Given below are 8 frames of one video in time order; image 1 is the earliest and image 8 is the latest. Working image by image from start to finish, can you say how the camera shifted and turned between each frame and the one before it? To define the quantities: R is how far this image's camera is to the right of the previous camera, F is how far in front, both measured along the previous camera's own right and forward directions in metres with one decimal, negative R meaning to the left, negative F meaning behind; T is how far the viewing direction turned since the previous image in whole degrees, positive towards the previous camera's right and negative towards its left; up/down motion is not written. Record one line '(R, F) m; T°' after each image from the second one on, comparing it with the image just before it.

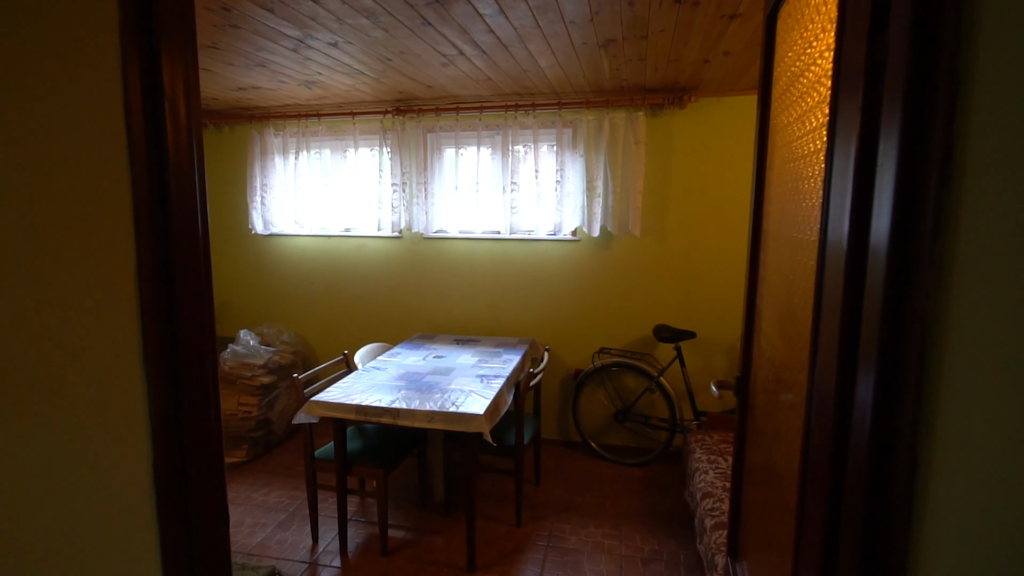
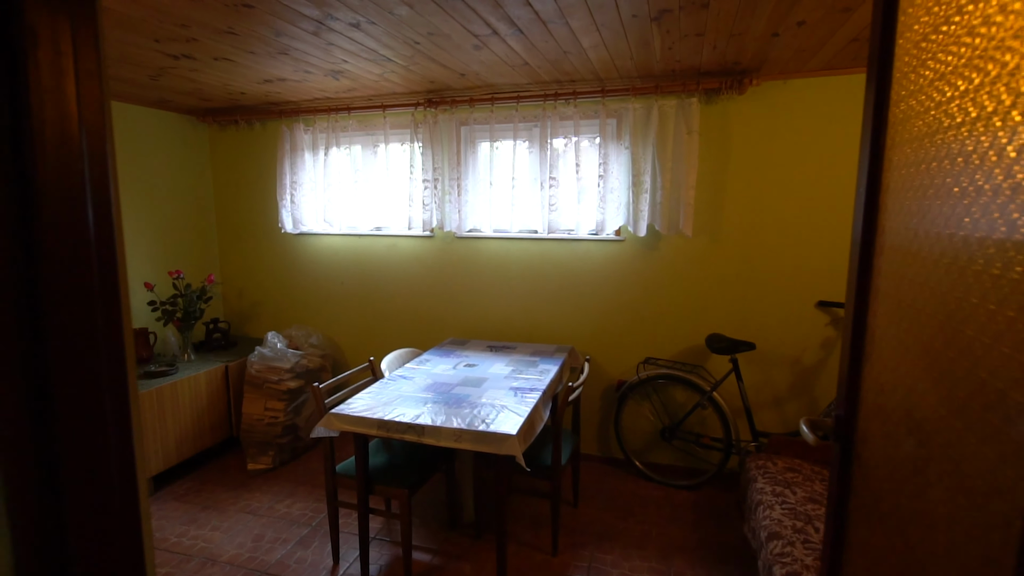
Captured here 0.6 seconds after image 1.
(0.0, +0.2) m; -4°
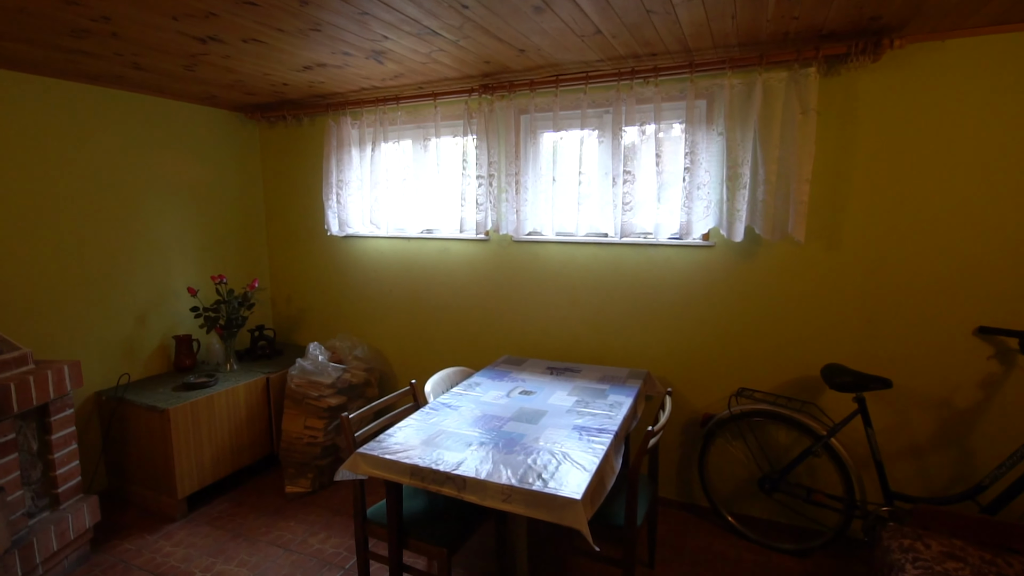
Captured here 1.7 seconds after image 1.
(0.0, +0.4) m; -7°
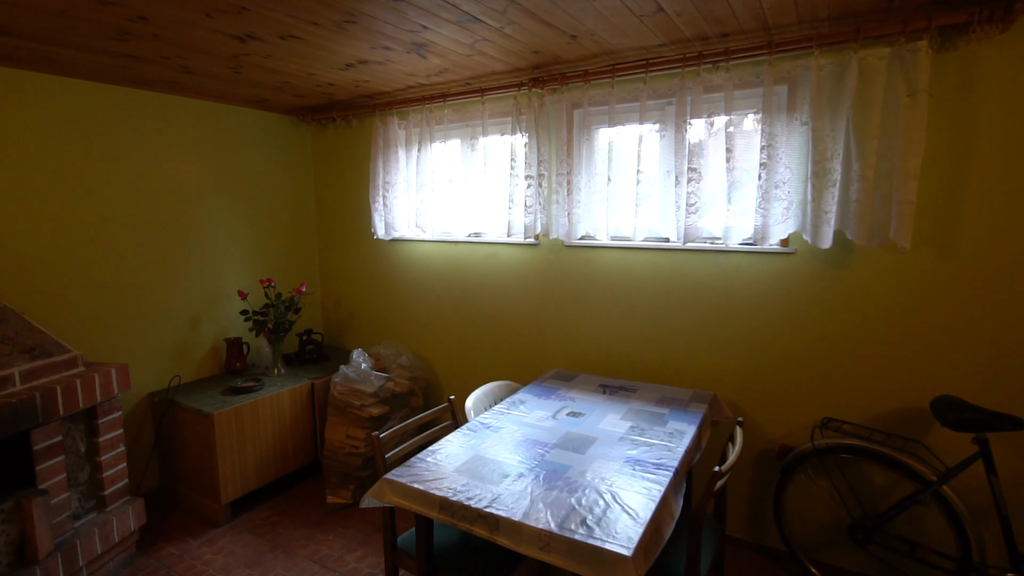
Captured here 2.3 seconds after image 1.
(0.0, +0.2) m; -7°
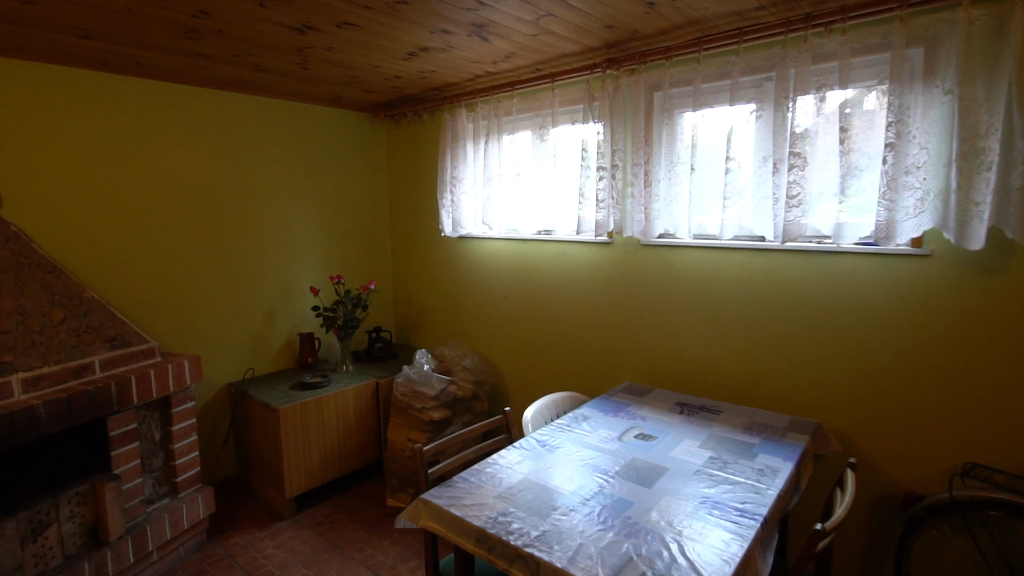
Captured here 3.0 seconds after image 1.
(+0.1, +0.2) m; -10°
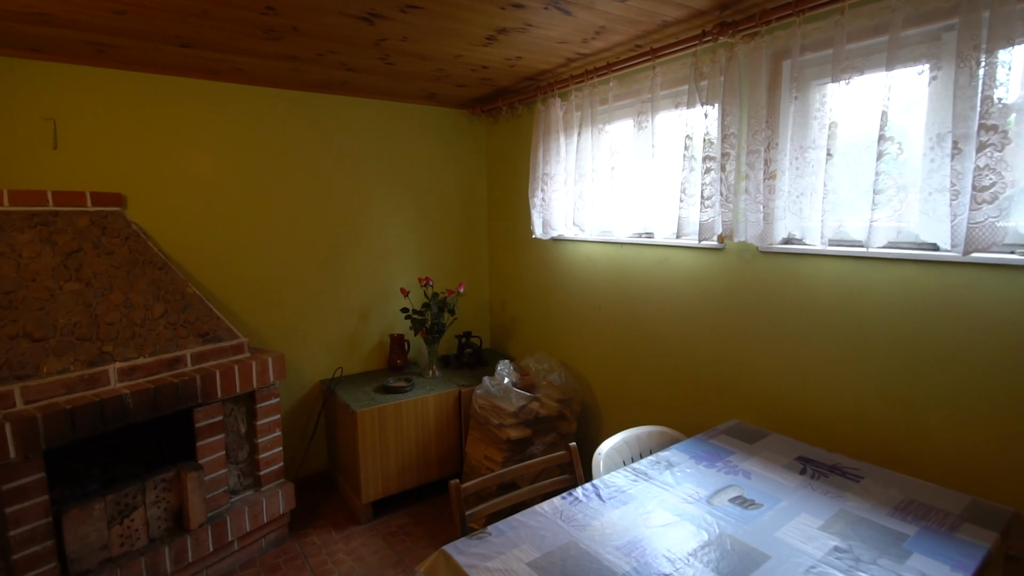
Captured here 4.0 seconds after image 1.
(+0.2, +0.3) m; -14°
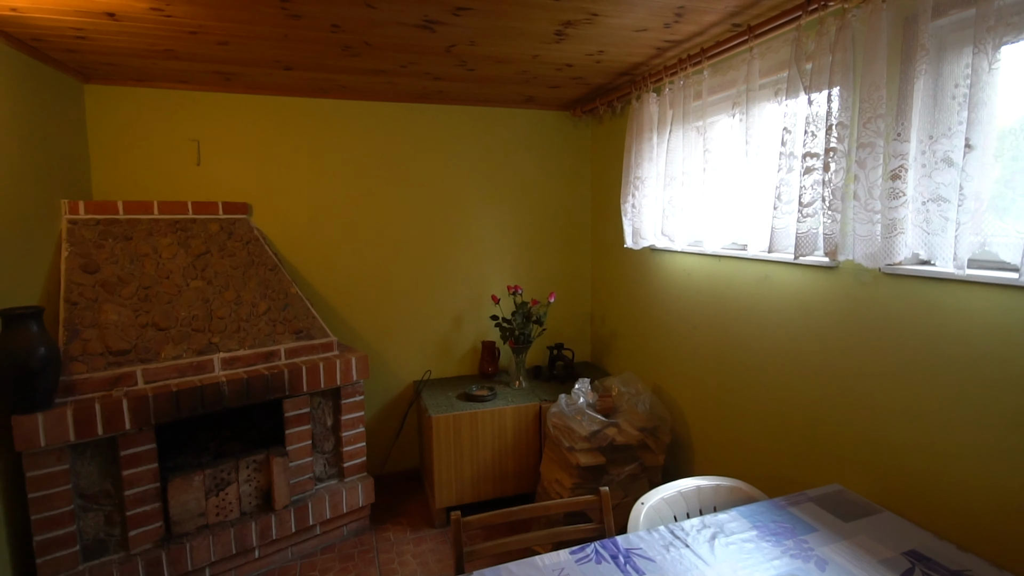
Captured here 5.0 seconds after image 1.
(+0.3, +0.2) m; -17°
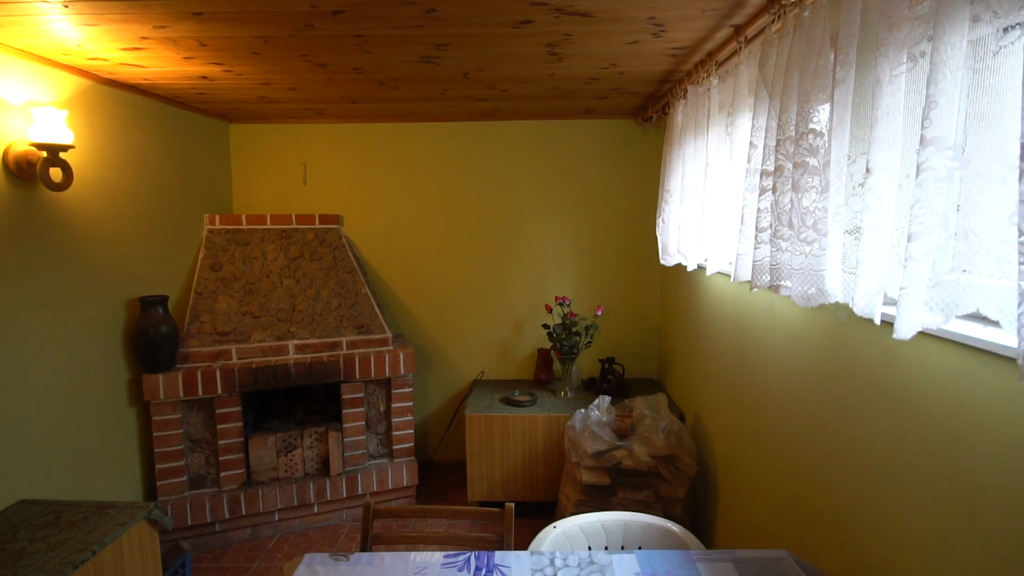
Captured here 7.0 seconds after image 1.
(+0.7, 0.0) m; -19°
